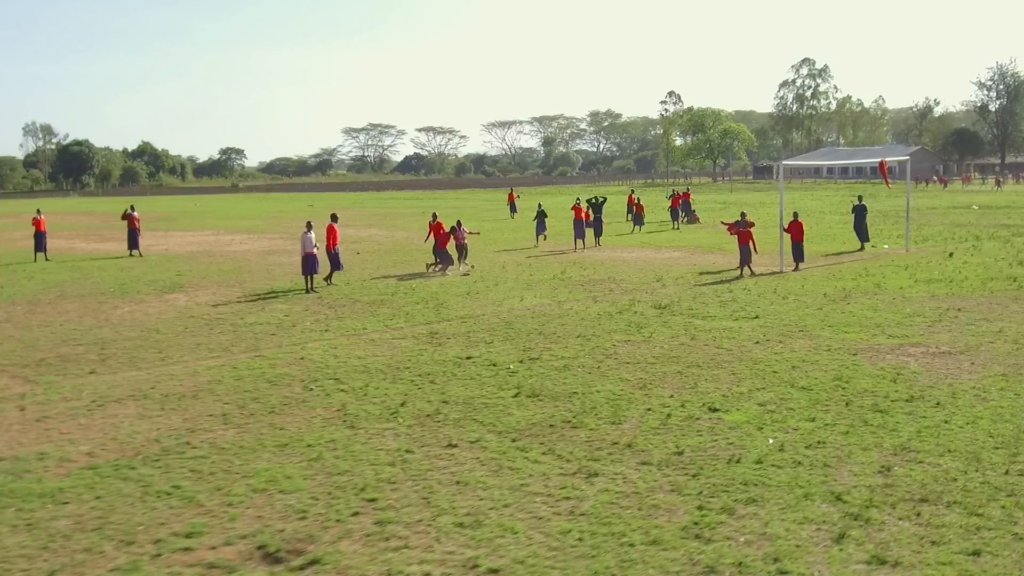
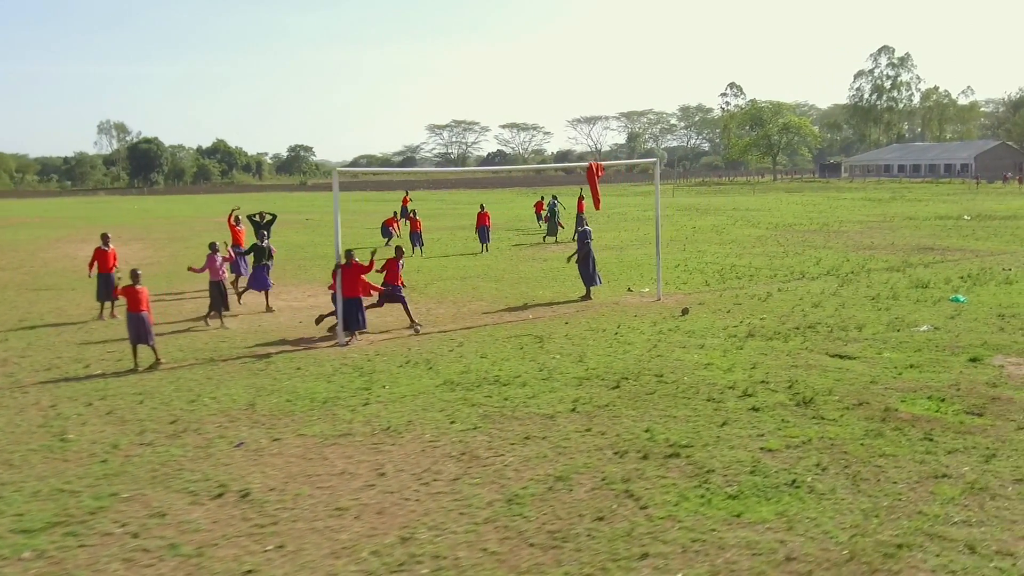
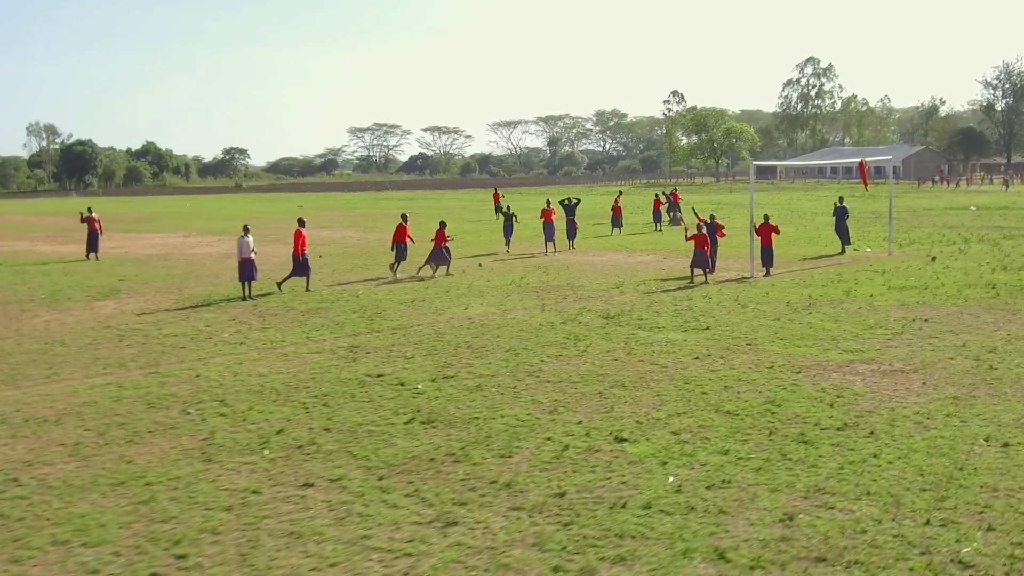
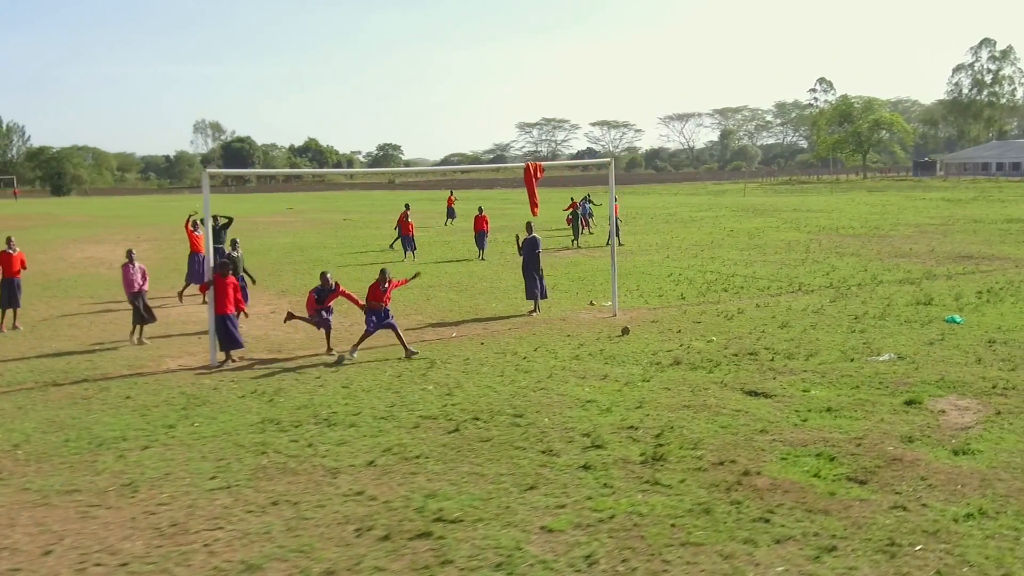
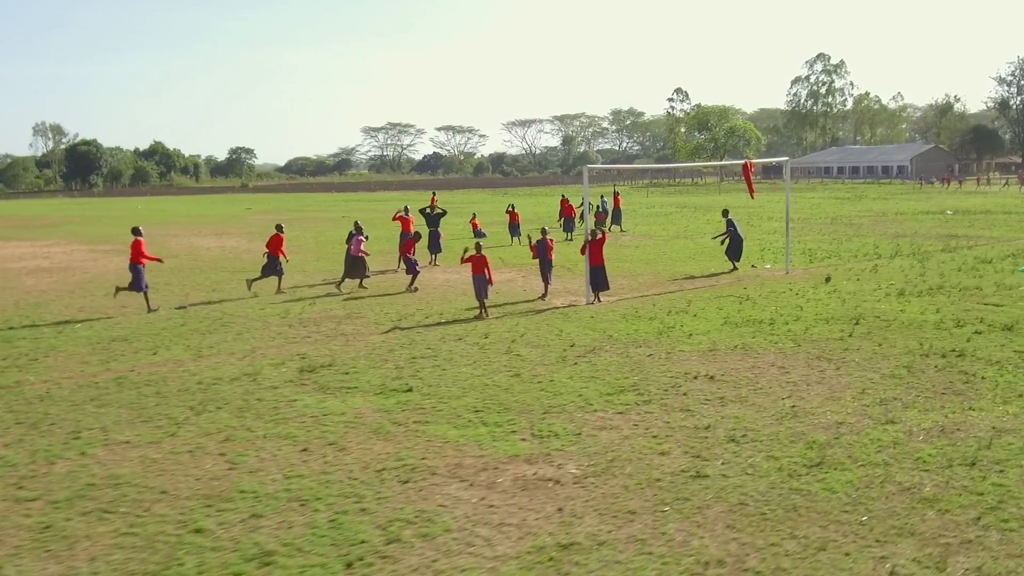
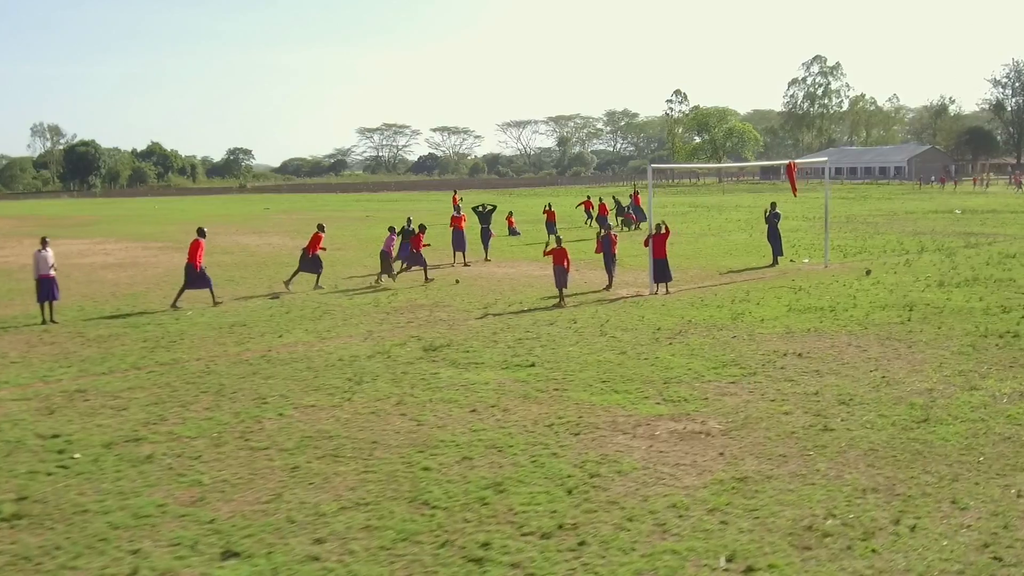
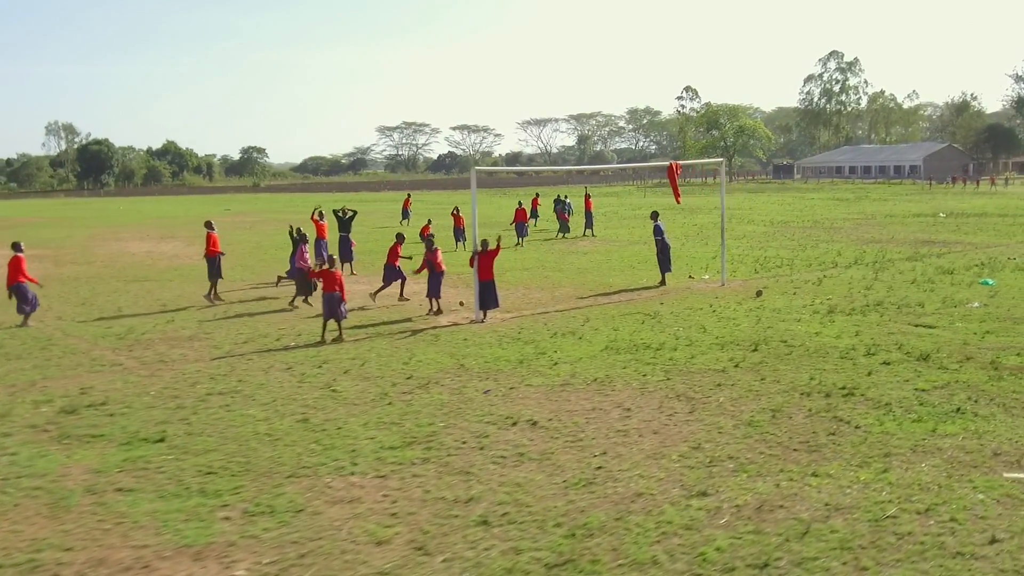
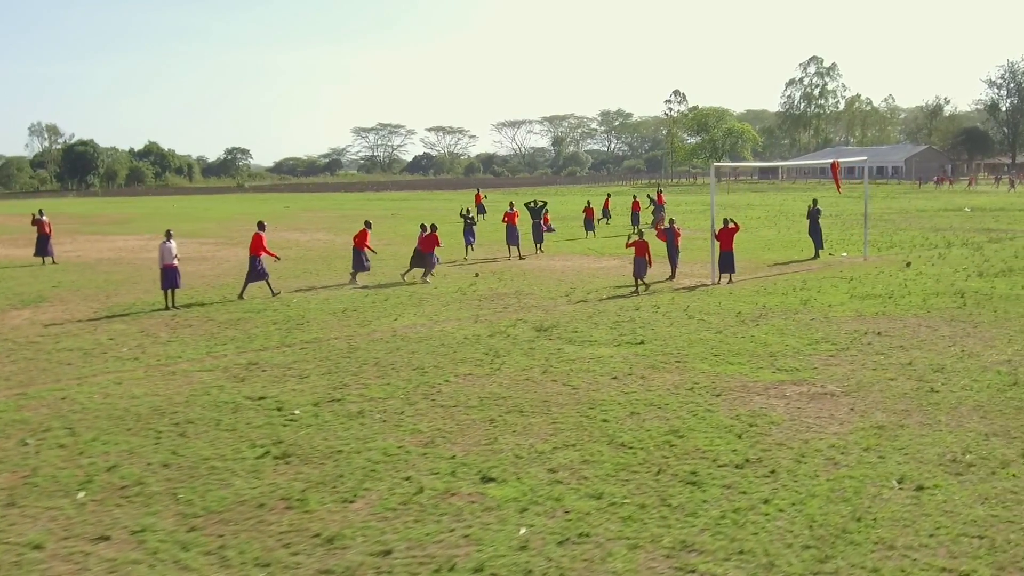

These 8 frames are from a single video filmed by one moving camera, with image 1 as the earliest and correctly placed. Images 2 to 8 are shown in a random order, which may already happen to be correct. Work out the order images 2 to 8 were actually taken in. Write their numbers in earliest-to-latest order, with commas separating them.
3, 8, 6, 5, 7, 2, 4
